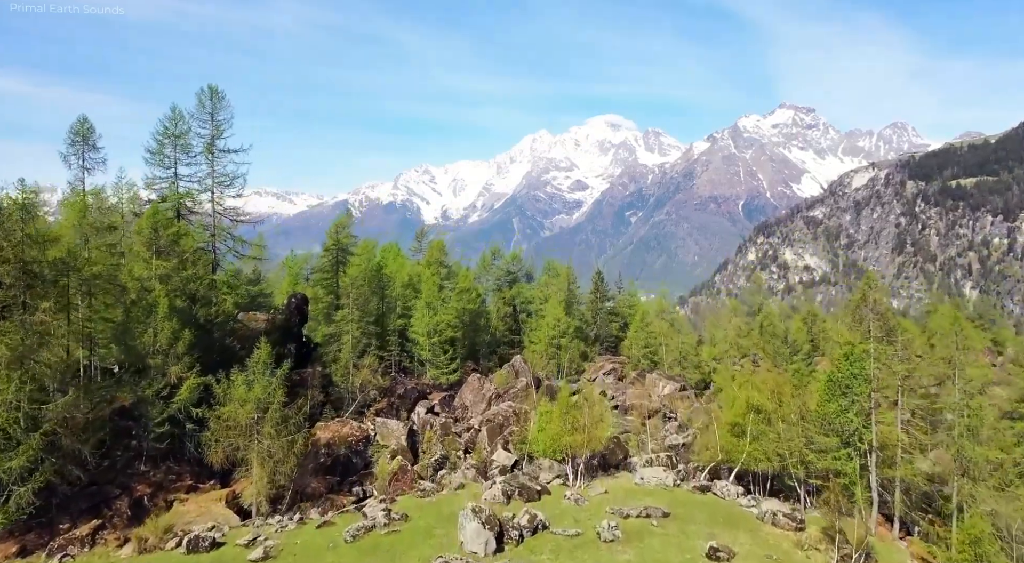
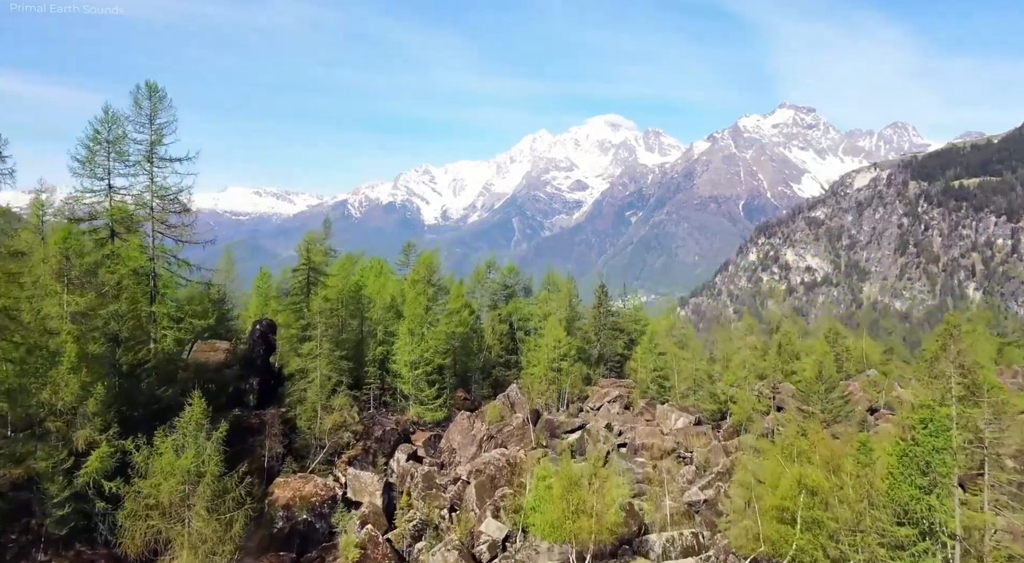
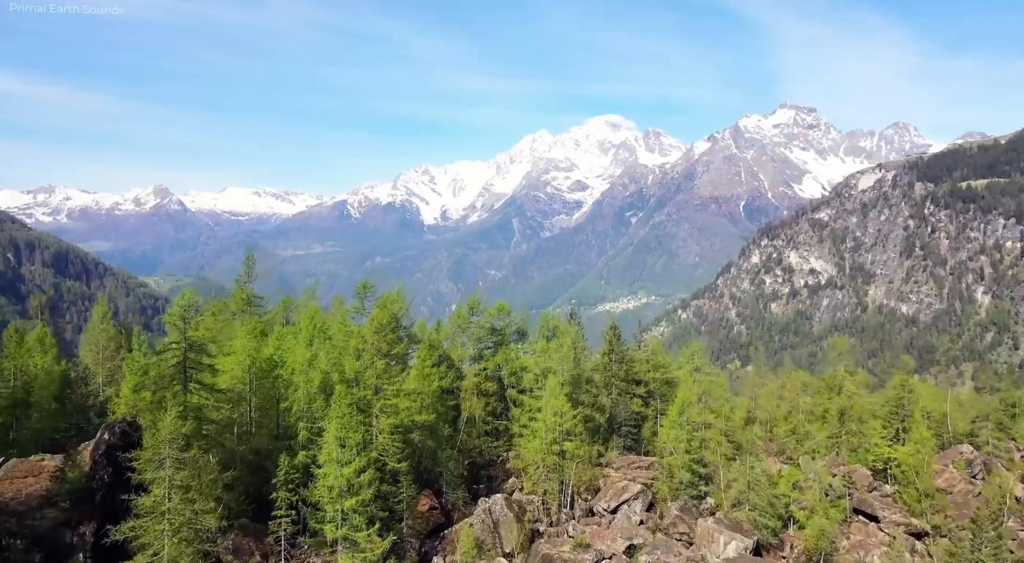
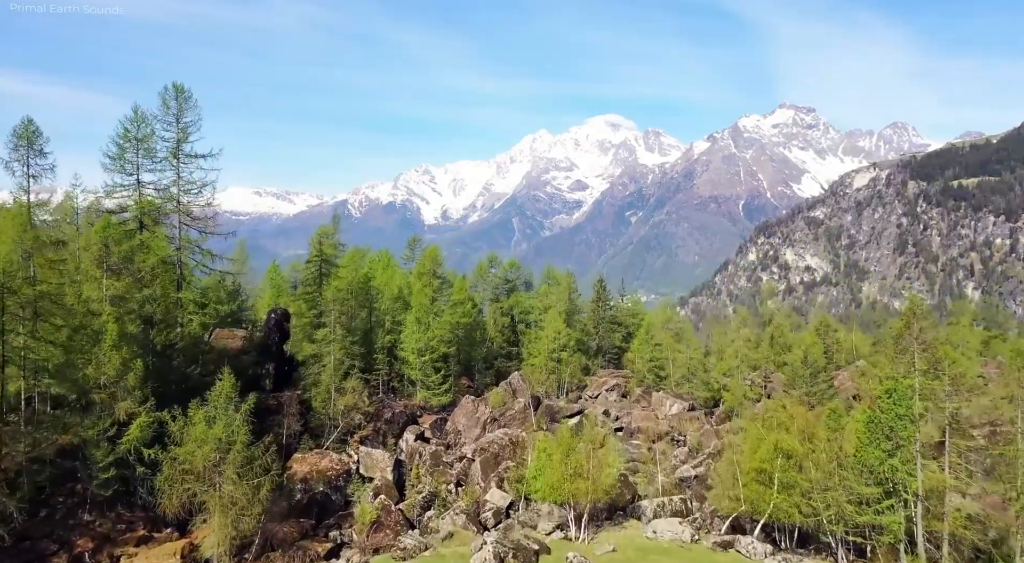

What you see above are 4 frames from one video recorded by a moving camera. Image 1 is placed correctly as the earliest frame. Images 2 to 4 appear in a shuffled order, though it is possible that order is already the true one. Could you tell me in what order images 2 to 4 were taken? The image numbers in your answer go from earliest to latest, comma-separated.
4, 2, 3
